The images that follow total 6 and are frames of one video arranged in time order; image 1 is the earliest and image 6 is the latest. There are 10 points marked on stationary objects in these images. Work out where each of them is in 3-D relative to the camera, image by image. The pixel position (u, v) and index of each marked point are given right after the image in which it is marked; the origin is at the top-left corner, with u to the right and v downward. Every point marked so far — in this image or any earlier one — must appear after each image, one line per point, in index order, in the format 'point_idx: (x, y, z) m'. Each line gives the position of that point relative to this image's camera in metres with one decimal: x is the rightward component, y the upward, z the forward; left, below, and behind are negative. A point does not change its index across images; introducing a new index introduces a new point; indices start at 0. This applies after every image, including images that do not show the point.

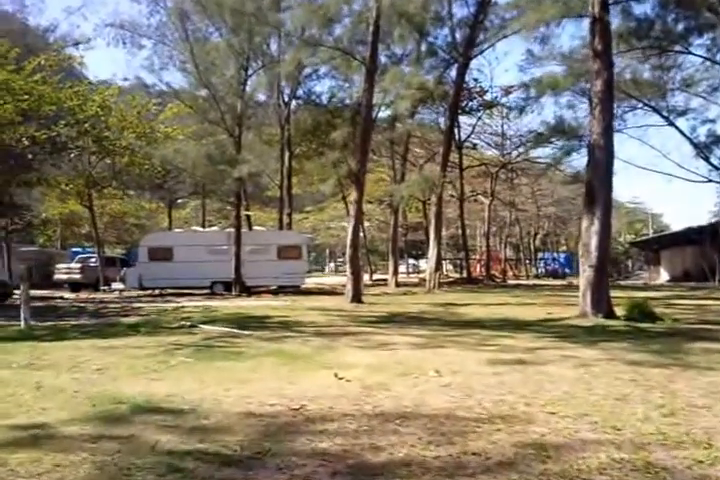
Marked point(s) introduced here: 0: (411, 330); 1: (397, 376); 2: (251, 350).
0: (+0.7, -1.2, +15.9) m
1: (+0.3, -1.0, +9.1) m
2: (-1.1, -1.1, +11.9) m
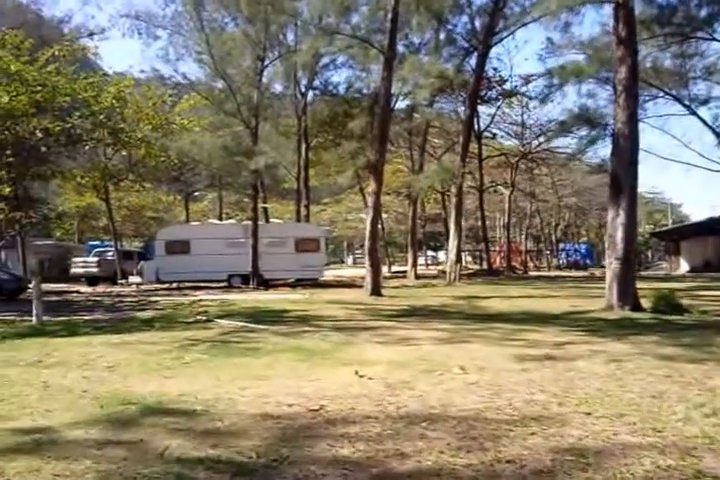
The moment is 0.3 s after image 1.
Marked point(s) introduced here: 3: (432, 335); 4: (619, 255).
0: (+0.9, -1.1, +15.5) m
1: (+0.4, -1.0, +8.7) m
2: (-0.9, -1.0, +11.5) m
3: (+0.8, -1.0, +13.3) m
4: (+3.7, -0.2, +17.5) m
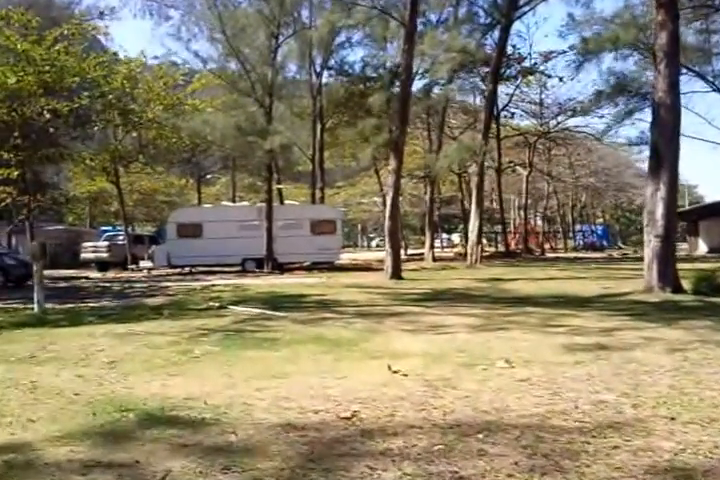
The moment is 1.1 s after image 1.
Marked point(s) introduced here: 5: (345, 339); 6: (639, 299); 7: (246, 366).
0: (+1.2, -0.8, +14.4) m
1: (+0.6, -0.8, +7.7) m
2: (-0.6, -0.8, +10.4) m
3: (+1.0, -0.8, +12.2) m
4: (+4.0, +0.1, +16.4) m
5: (-0.1, -0.8, +10.1) m
6: (+3.7, -0.8, +16.3) m
7: (-0.7, -0.8, +7.8) m
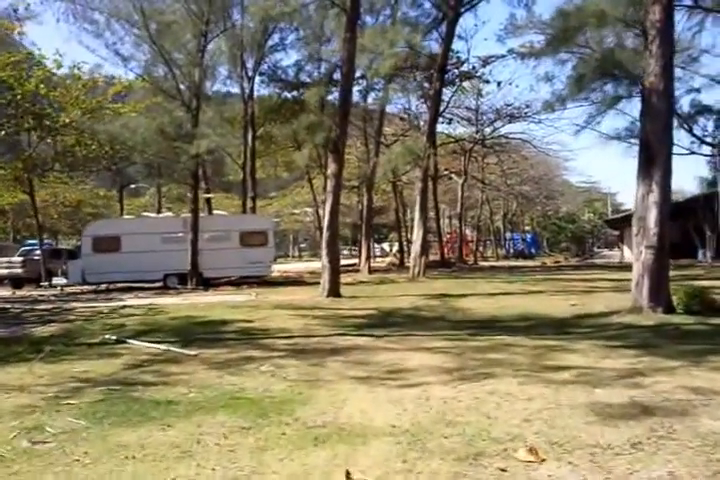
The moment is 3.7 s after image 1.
0: (+0.6, -1.0, +11.5) m
1: (+0.4, -0.9, +4.7) m
2: (-1.0, -0.9, +7.4) m
3: (+0.6, -0.9, +9.3) m
4: (+3.3, 0.0, +13.6) m
5: (-0.5, -0.9, +7.1) m
6: (+3.0, -0.9, +13.6) m
7: (-1.0, -0.9, +4.8) m
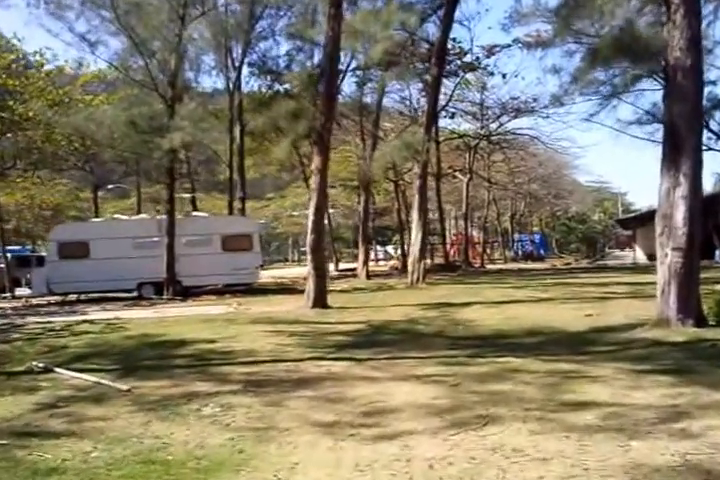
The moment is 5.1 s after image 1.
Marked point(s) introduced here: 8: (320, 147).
0: (+0.4, -1.0, +9.6) m
1: (+0.2, -0.9, +2.8) m
2: (-1.2, -1.0, +5.5) m
3: (+0.4, -1.0, +7.4) m
4: (+3.1, 0.0, +11.7) m
5: (-0.7, -1.0, +5.2) m
6: (+2.8, -0.9, +11.7) m
7: (-1.2, -0.9, +2.9) m
8: (-0.6, +1.3, +17.6) m
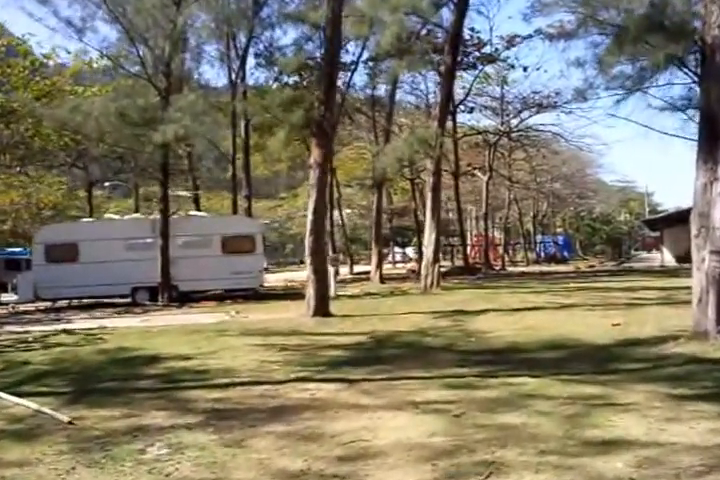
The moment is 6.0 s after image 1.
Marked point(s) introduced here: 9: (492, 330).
0: (+0.3, -1.0, +8.3) m
1: (0.0, -0.9, +1.5) m
2: (-1.3, -1.0, +4.2) m
3: (+0.3, -1.0, +6.1) m
4: (+3.1, -0.1, +10.4) m
5: (-0.8, -1.0, +3.9) m
6: (+2.8, -1.0, +10.3) m
7: (-1.4, -1.0, +1.7) m
8: (-0.5, +1.3, +16.3) m
9: (+1.5, -1.1, +14.3) m
